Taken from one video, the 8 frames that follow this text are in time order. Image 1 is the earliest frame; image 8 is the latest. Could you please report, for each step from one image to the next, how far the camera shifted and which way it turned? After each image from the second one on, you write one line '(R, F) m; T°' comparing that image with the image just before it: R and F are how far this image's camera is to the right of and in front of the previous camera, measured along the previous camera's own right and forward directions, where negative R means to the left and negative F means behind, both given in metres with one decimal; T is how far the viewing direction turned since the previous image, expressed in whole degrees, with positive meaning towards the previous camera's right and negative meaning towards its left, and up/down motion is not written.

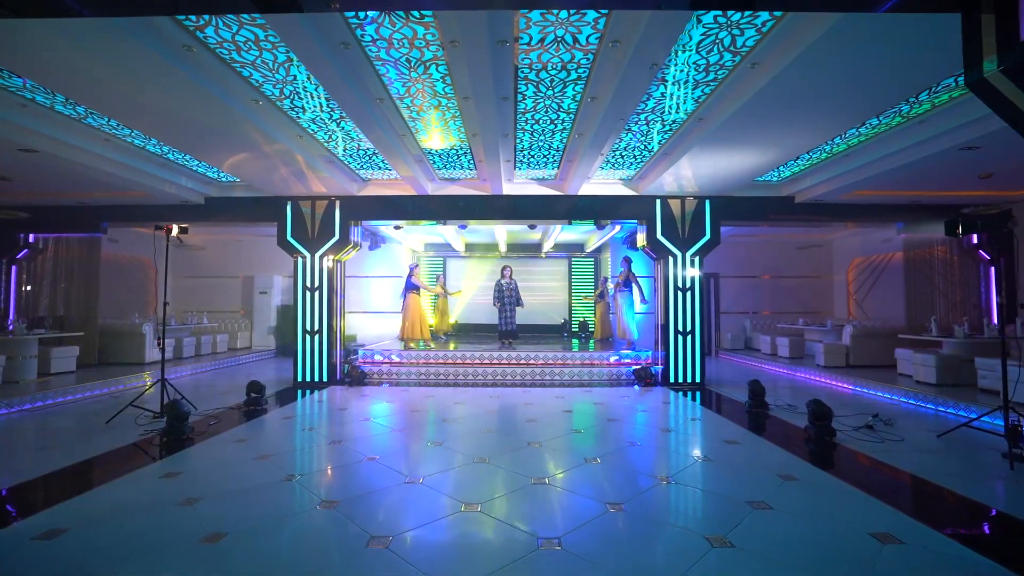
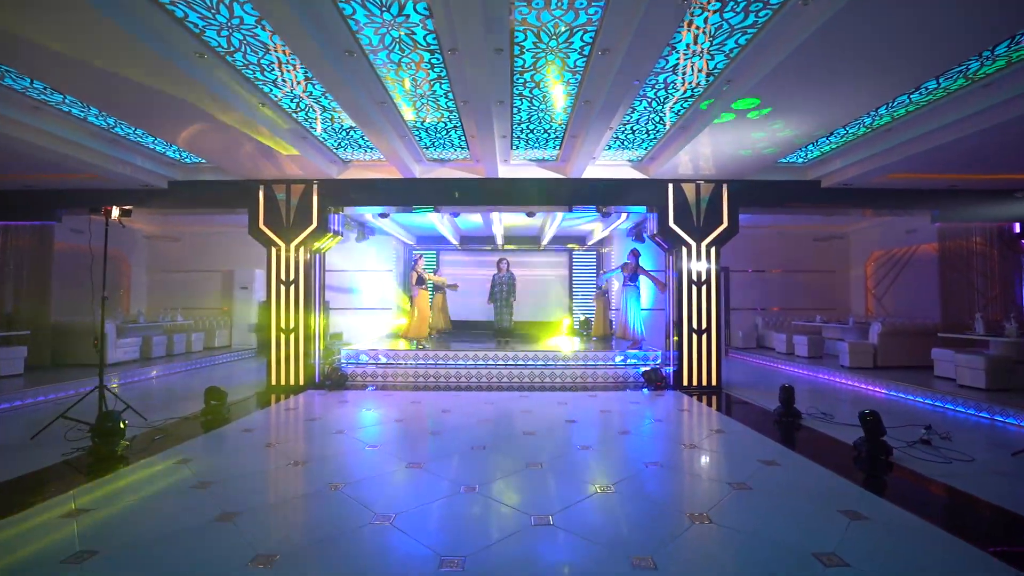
(0.0, +0.7) m; 0°
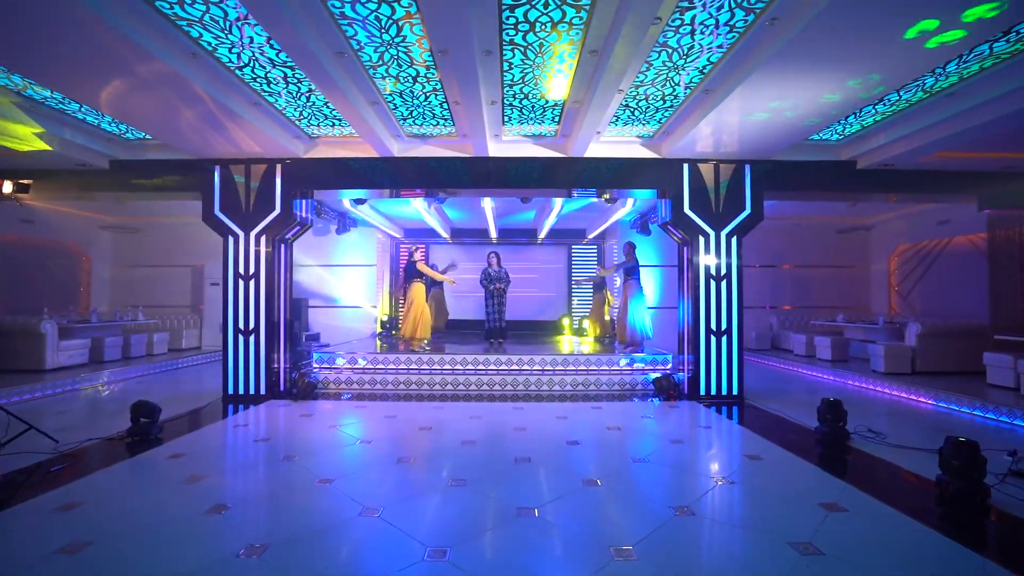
(+0.1, +0.8) m; 0°
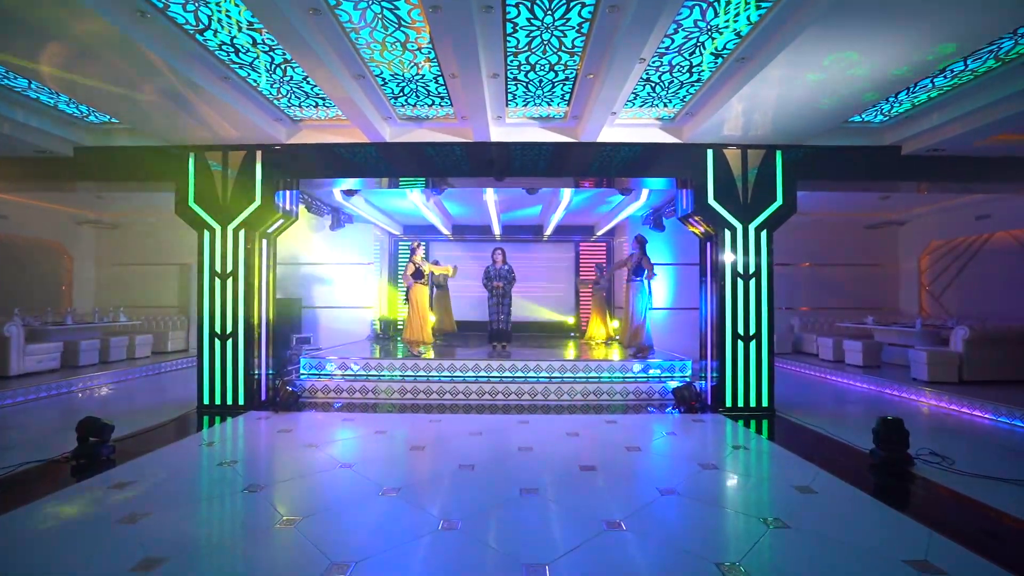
(0.0, +0.6) m; 0°
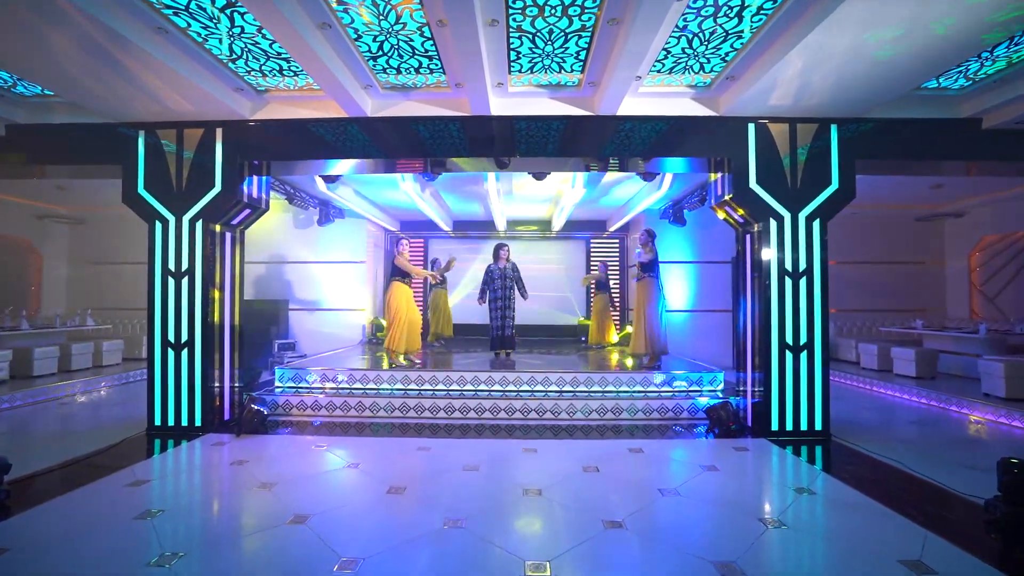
(0.0, +0.8) m; -1°
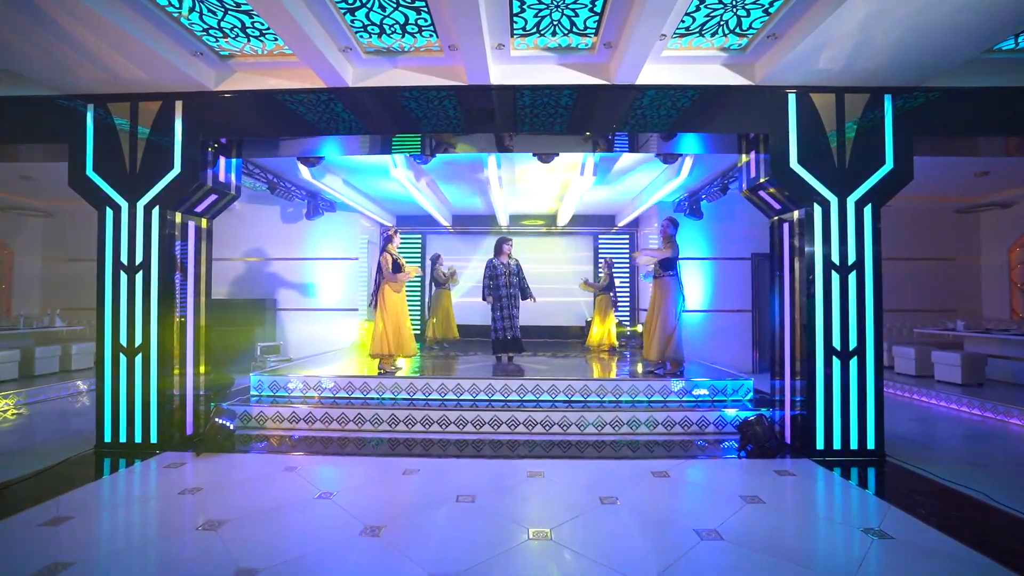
(0.0, +0.6) m; 0°
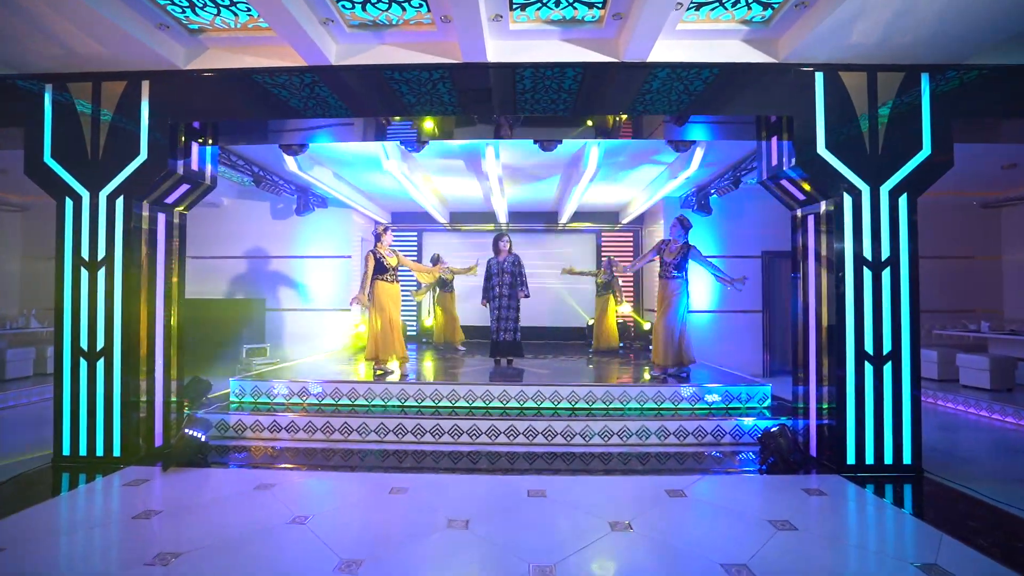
(0.0, +0.4) m; 0°
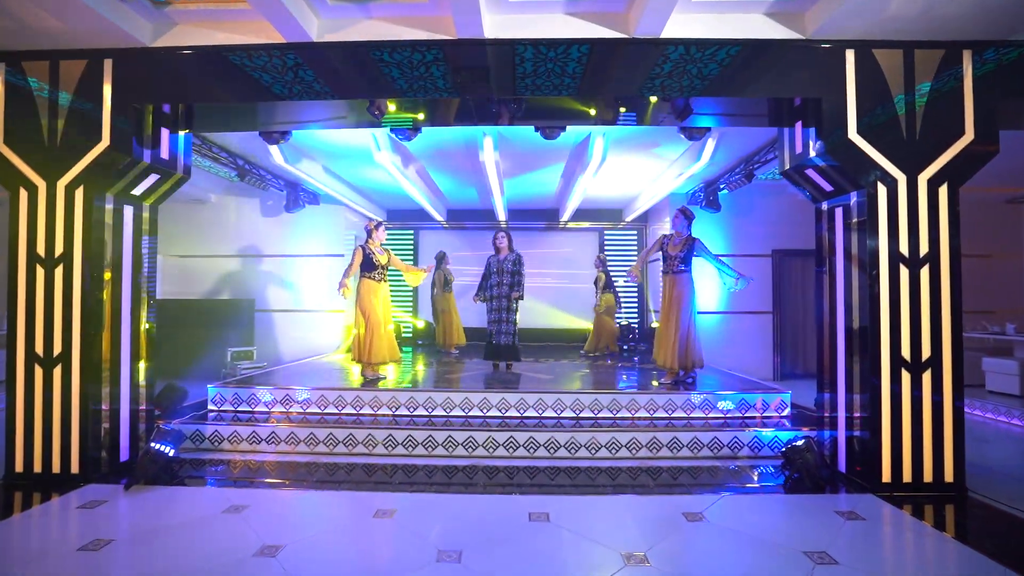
(0.0, +0.3) m; 0°
